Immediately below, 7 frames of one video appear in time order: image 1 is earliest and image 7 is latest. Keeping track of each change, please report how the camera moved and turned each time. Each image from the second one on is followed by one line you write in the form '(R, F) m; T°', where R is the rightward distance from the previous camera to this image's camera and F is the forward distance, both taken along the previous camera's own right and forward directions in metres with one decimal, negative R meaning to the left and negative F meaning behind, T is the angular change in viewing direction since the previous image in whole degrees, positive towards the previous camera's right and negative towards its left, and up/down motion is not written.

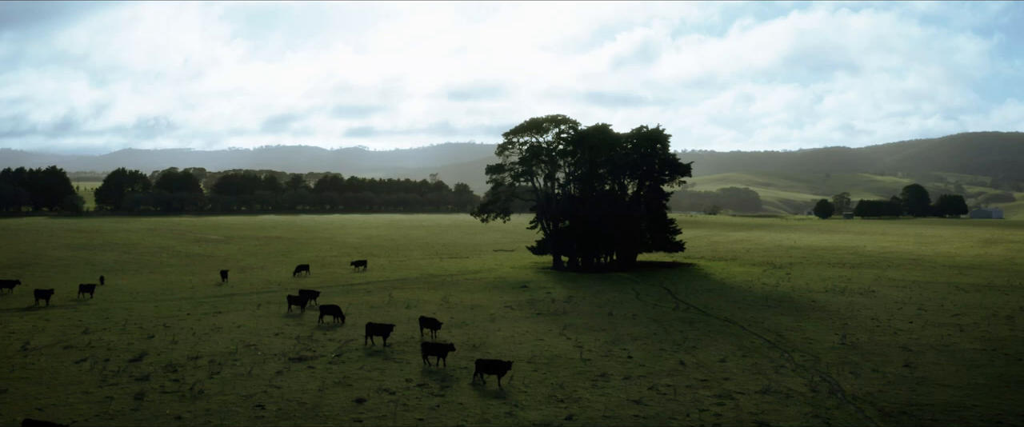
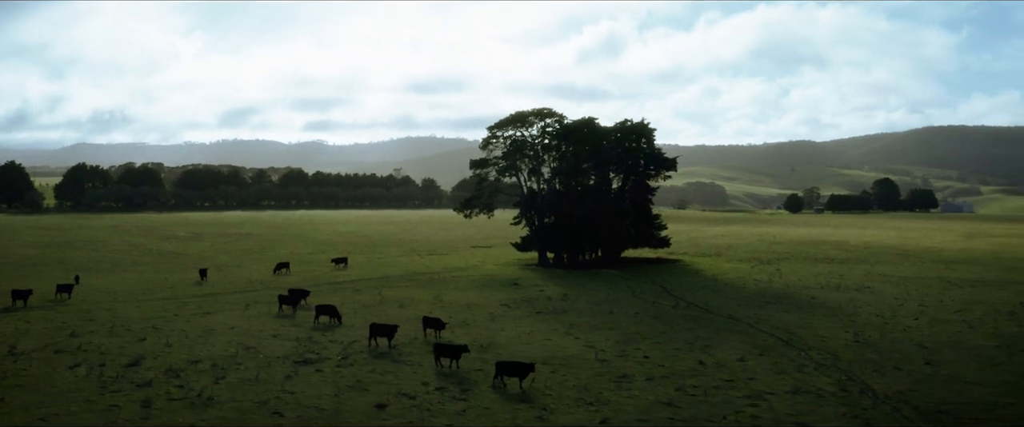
(-1.0, +0.4) m; +2°
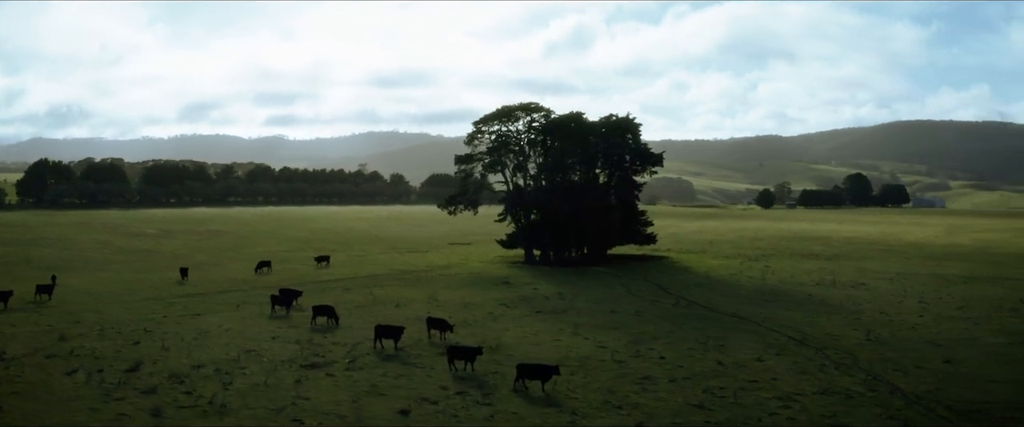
(-0.9, +0.4) m; +2°
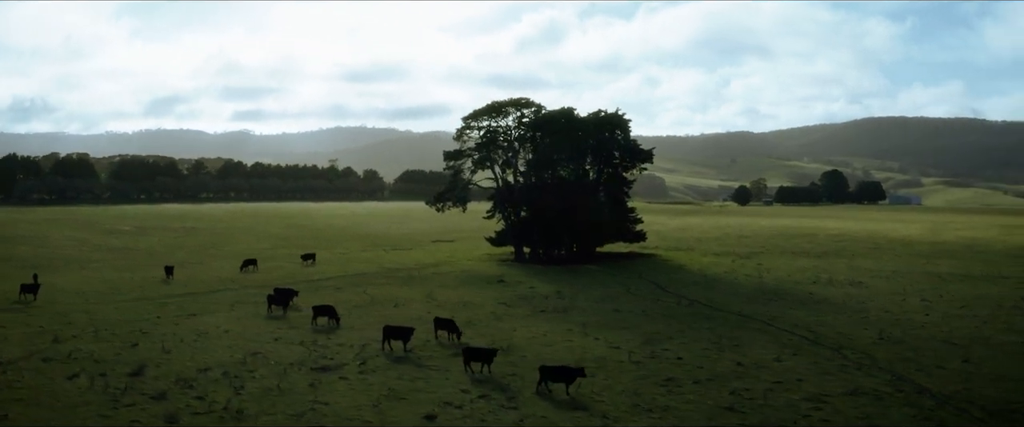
(-0.9, +0.3) m; +2°
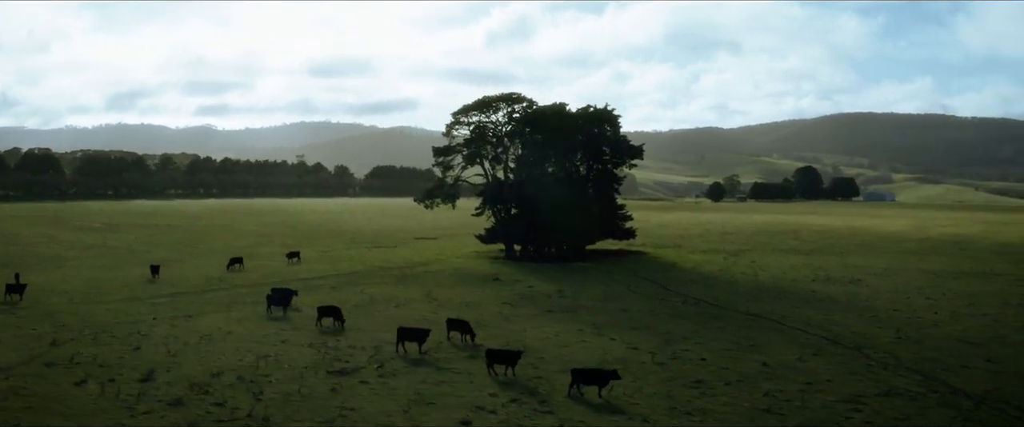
(-1.0, +0.3) m; +2°
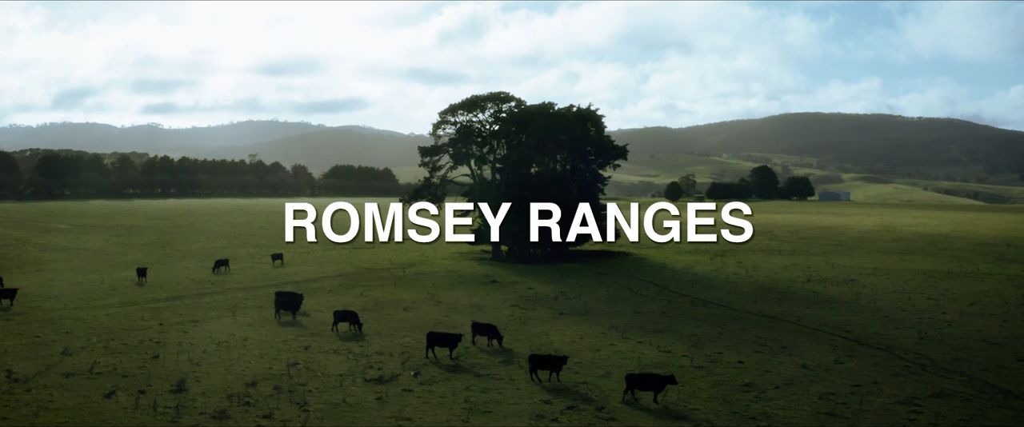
(-1.6, +0.2) m; +3°
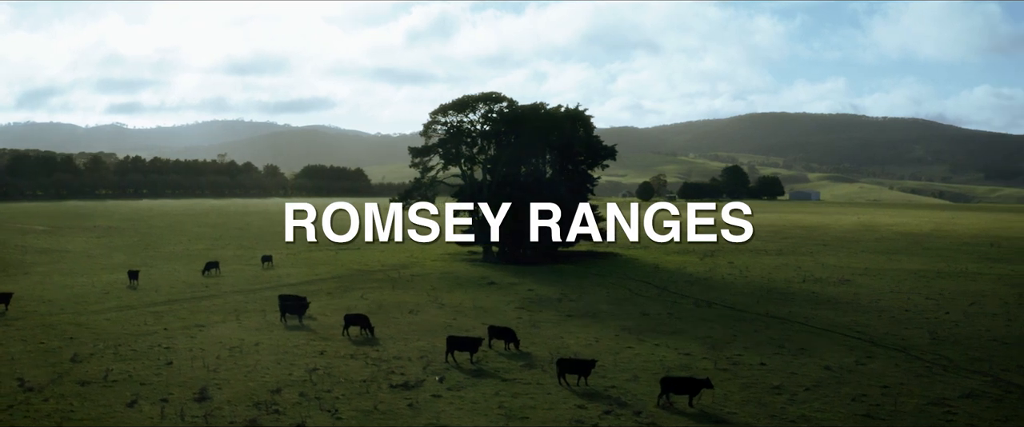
(-1.0, +0.1) m; +2°
